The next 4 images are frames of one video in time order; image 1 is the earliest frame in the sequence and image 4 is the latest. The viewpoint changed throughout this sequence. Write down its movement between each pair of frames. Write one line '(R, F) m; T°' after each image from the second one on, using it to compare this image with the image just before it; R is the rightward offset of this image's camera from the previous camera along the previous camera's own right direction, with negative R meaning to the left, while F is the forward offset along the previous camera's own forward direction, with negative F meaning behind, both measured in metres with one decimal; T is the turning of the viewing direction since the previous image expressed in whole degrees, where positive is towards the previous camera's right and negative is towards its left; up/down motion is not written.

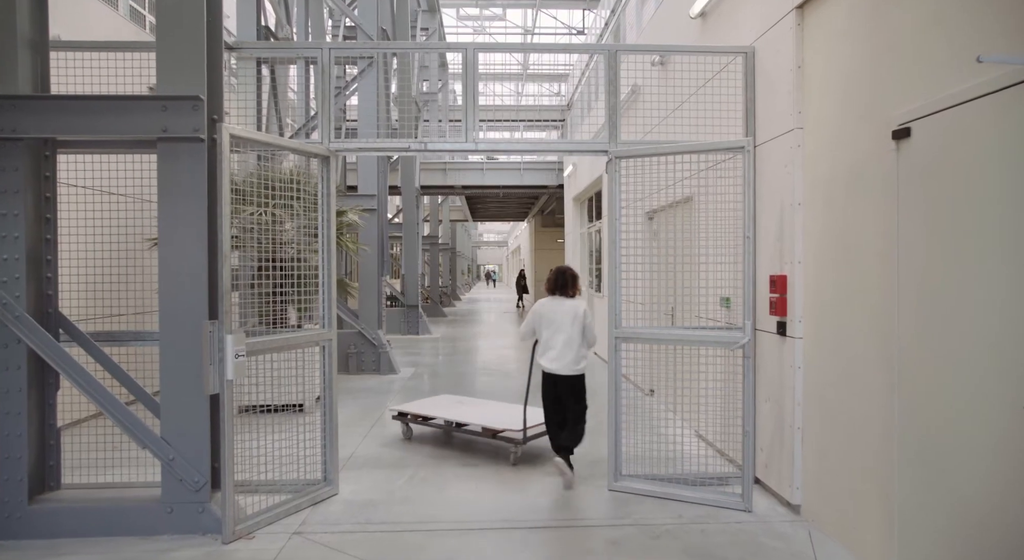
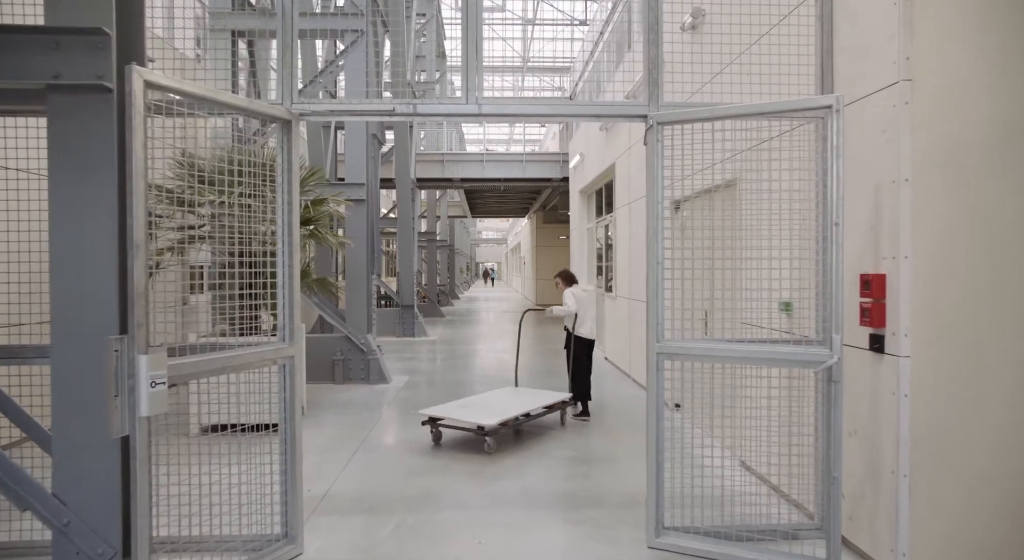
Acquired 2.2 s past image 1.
(-0.1, +0.8) m; 0°
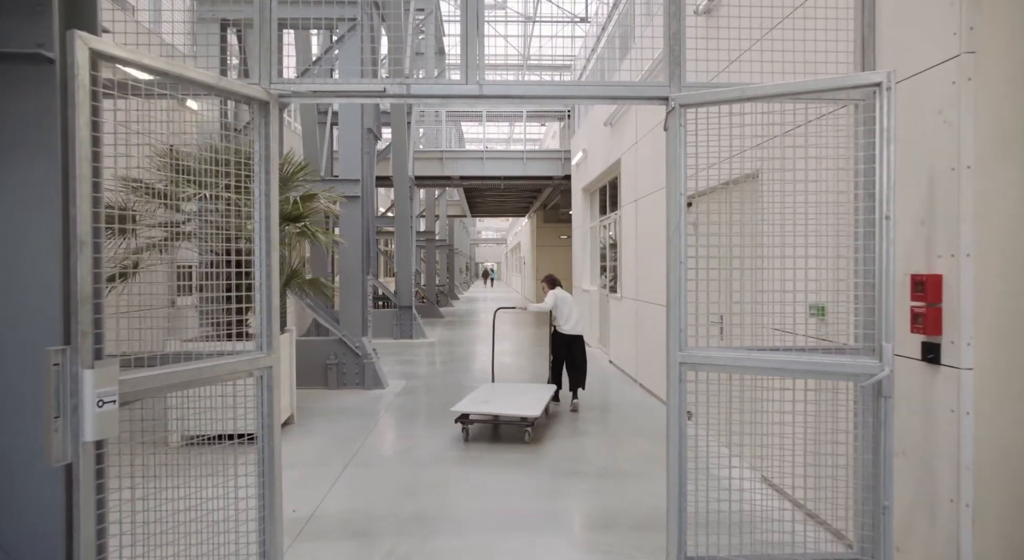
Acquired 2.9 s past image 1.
(0.0, +0.3) m; 0°
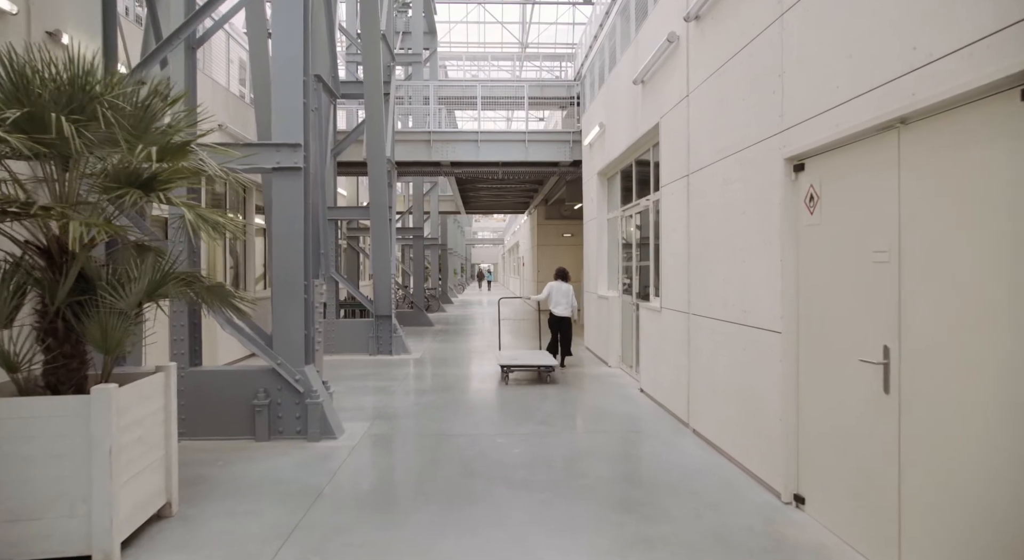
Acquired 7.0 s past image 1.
(-0.1, +1.9) m; 0°
